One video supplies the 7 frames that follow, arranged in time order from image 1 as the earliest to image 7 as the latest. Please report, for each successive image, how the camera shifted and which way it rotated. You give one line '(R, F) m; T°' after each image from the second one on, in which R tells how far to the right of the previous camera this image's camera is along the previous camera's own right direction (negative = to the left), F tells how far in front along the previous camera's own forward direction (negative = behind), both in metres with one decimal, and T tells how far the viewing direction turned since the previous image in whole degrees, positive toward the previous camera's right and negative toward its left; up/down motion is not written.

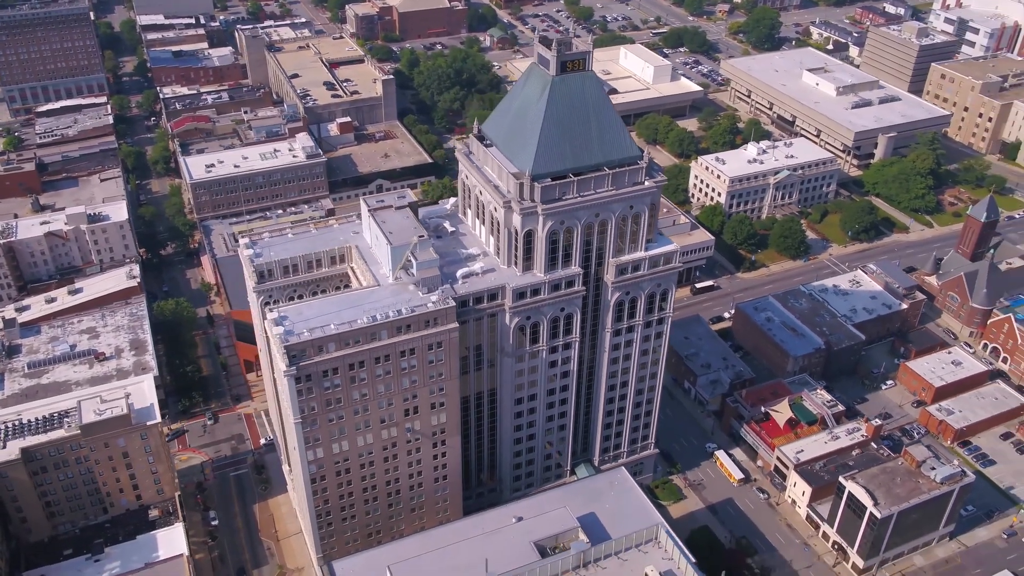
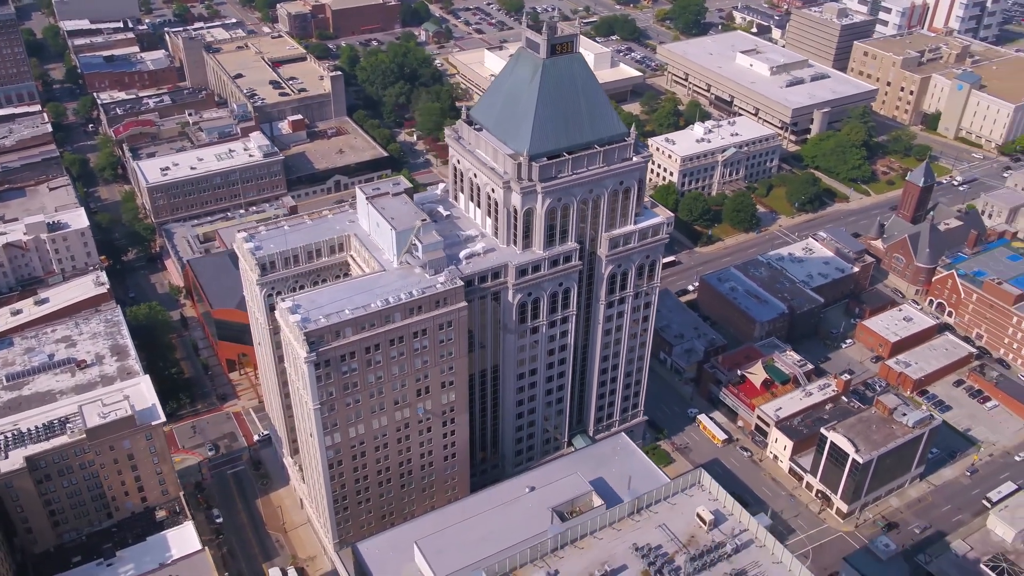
(-9.5, -2.9) m; +5°
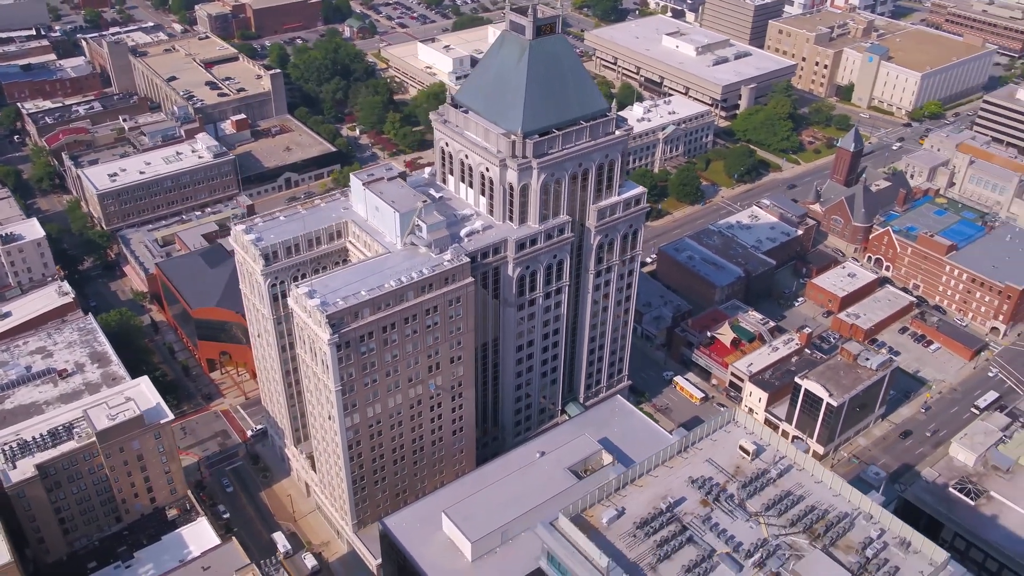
(-11.2, -3.5) m; +6°
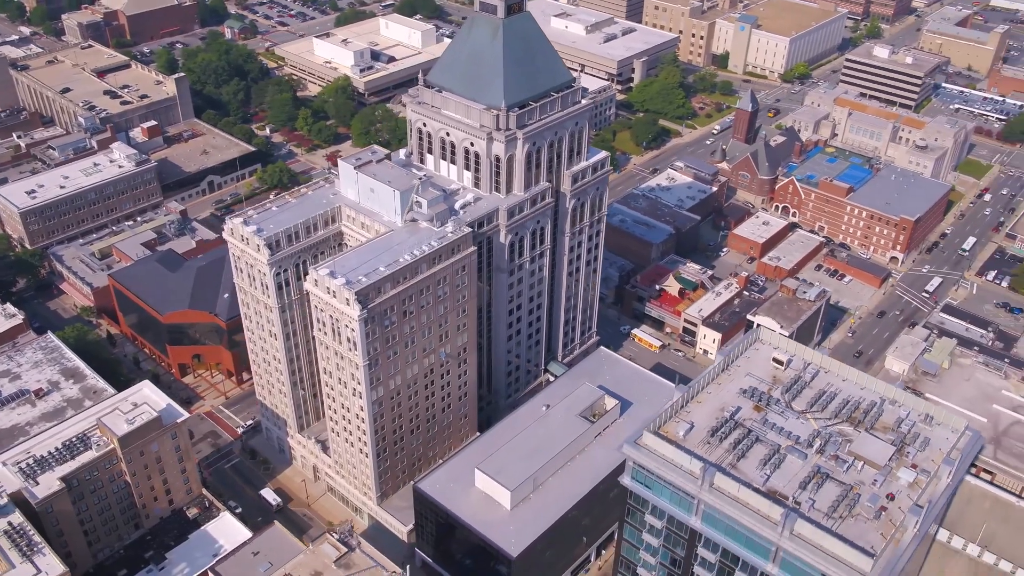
(-17.6, -5.0) m; +9°
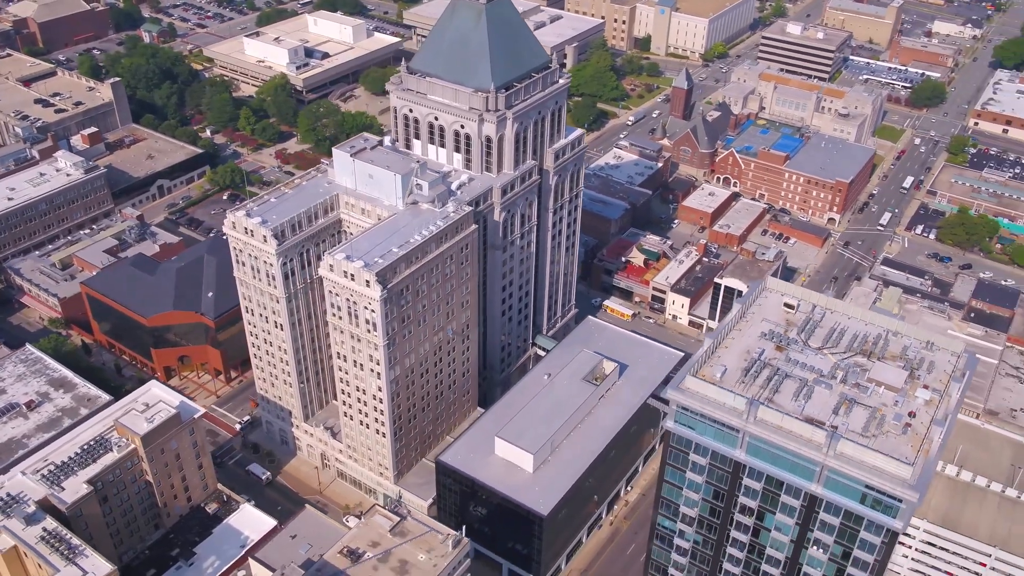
(-12.4, -3.6) m; +6°
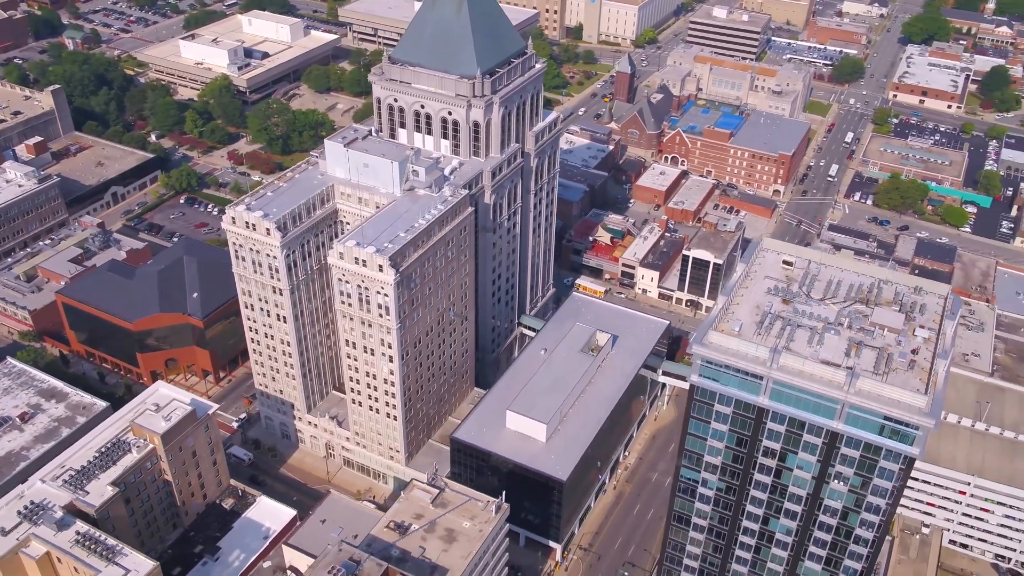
(-10.9, -3.2) m; +5°
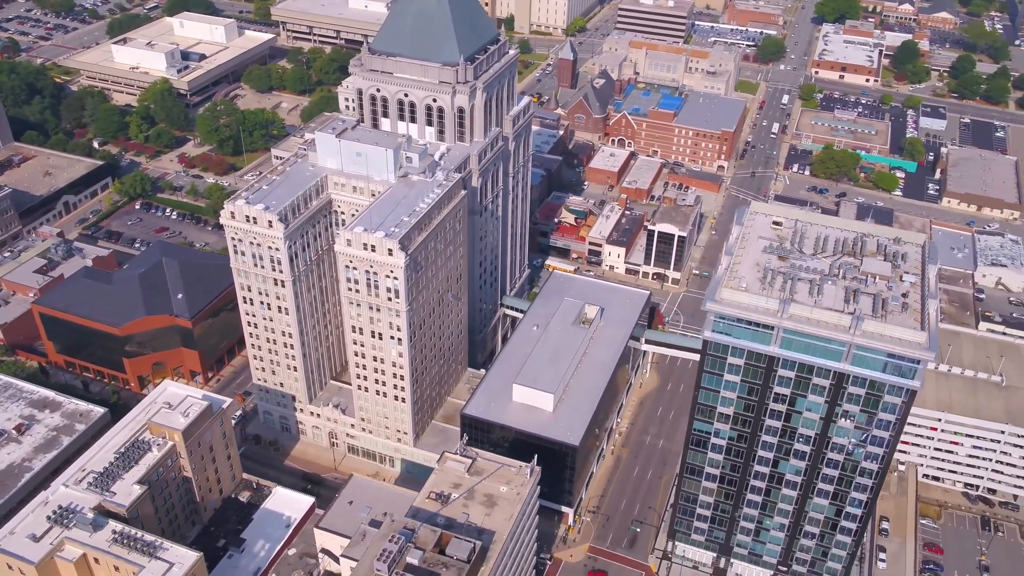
(-11.0, -3.3) m; +5°
